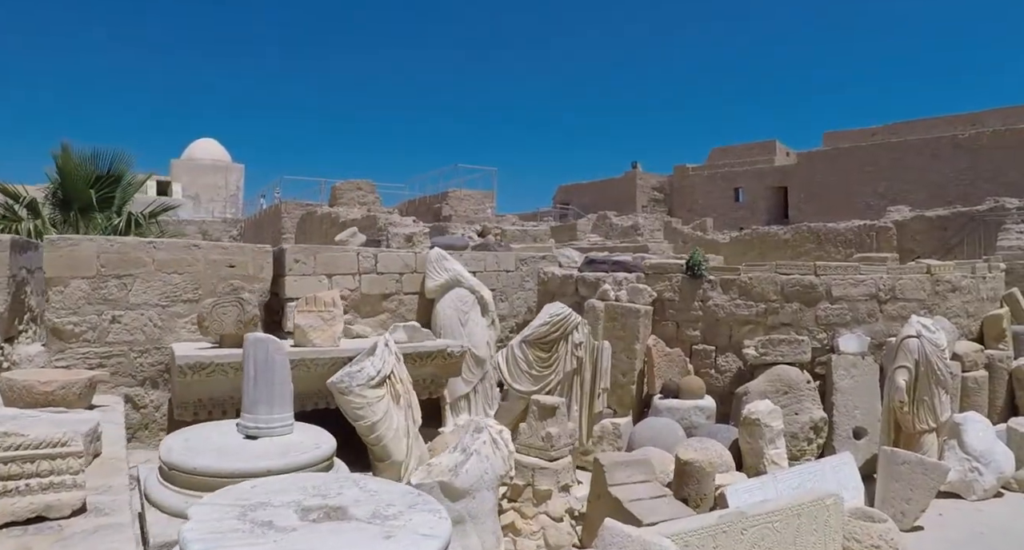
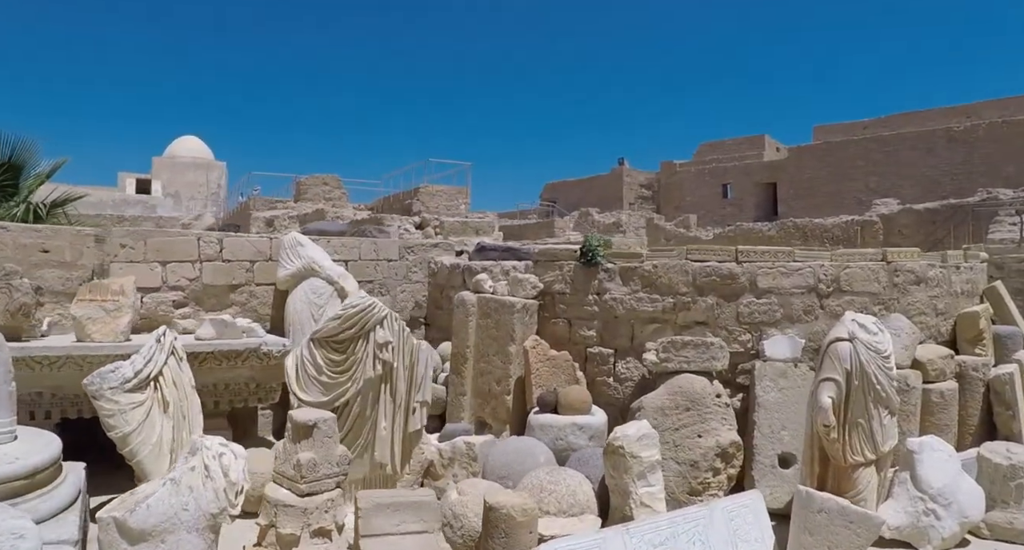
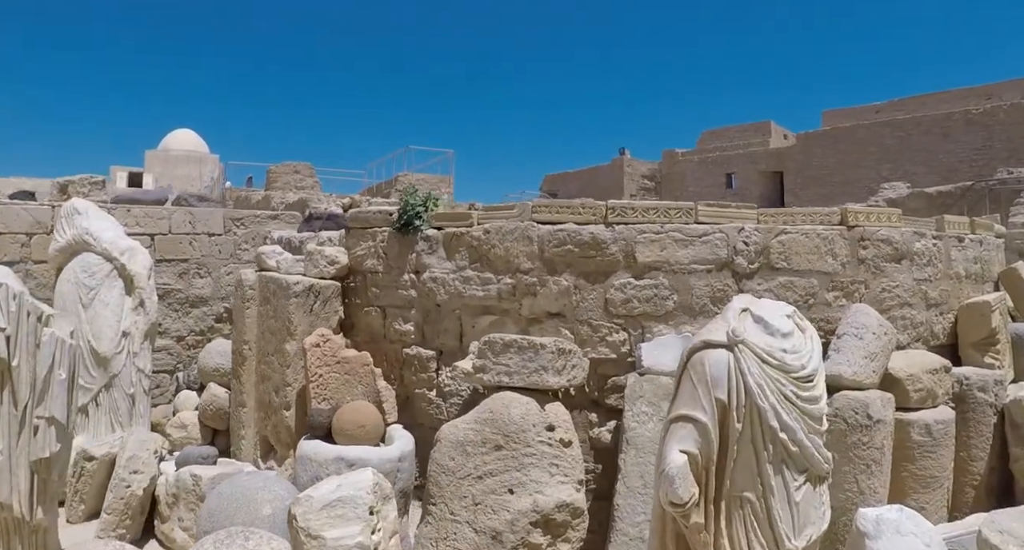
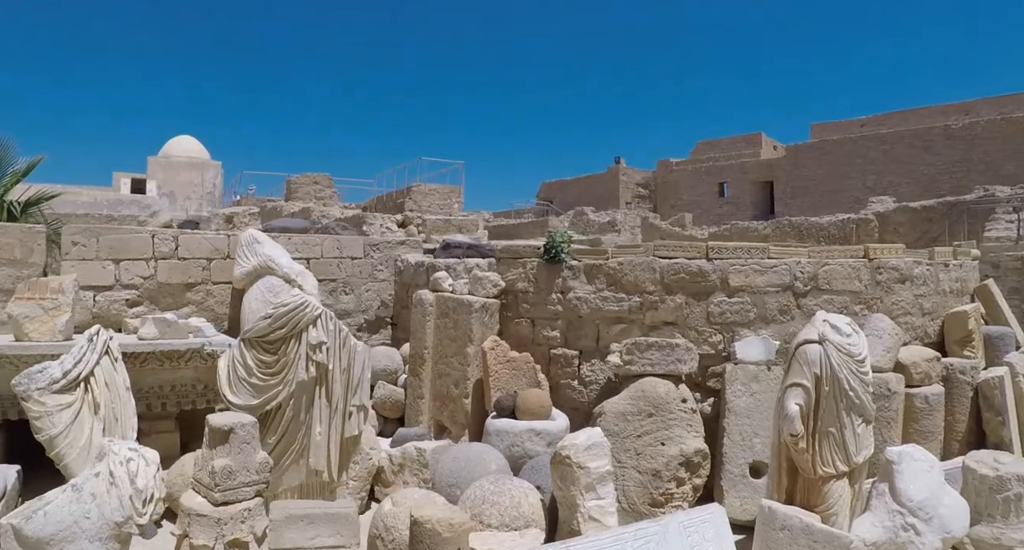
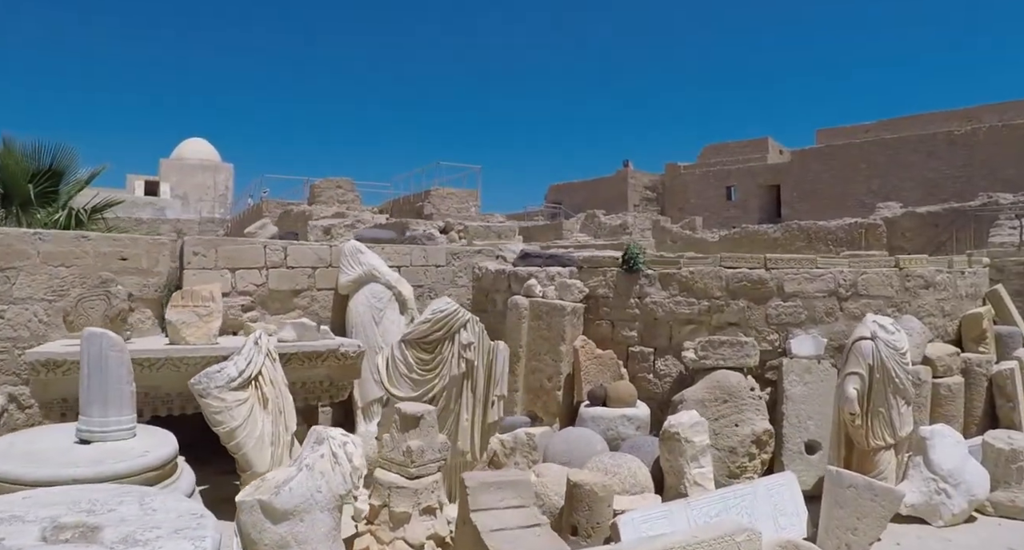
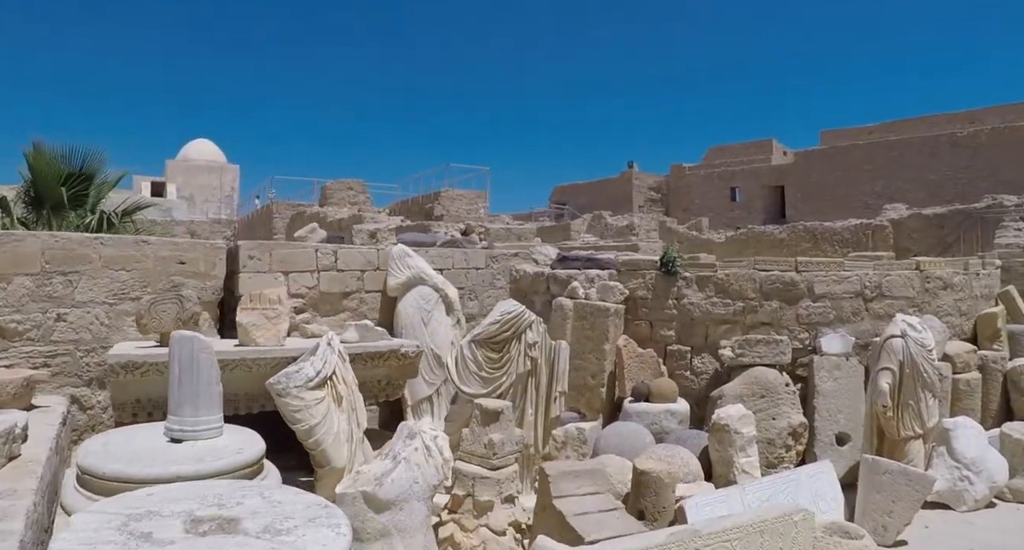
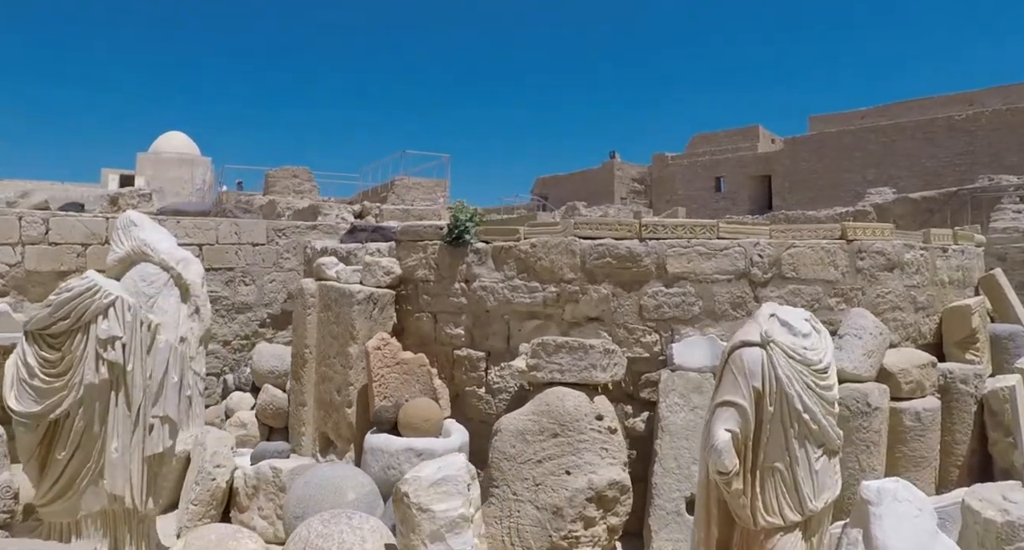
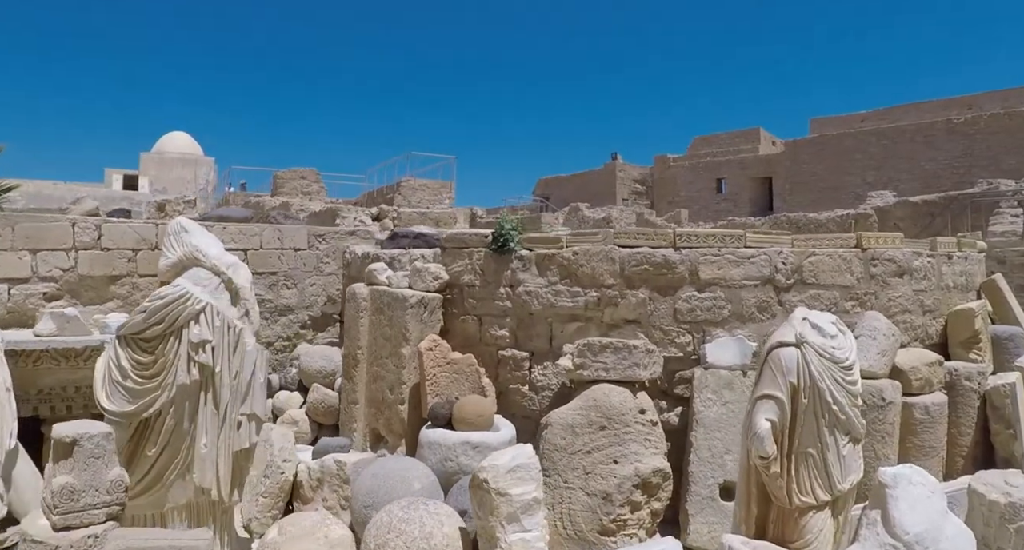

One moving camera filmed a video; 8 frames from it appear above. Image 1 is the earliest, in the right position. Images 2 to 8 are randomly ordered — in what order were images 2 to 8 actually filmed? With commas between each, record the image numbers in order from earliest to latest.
6, 5, 2, 4, 8, 7, 3
